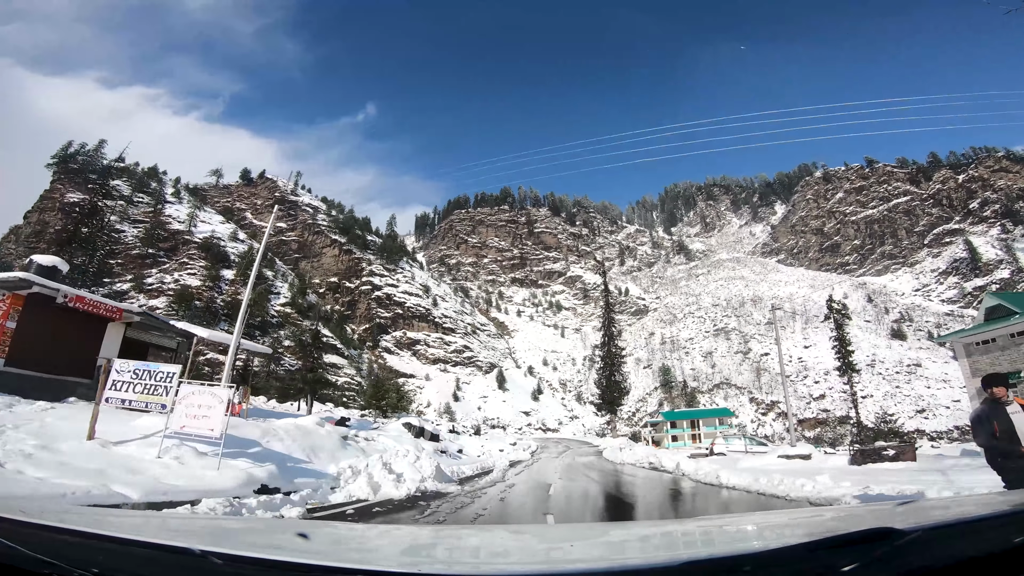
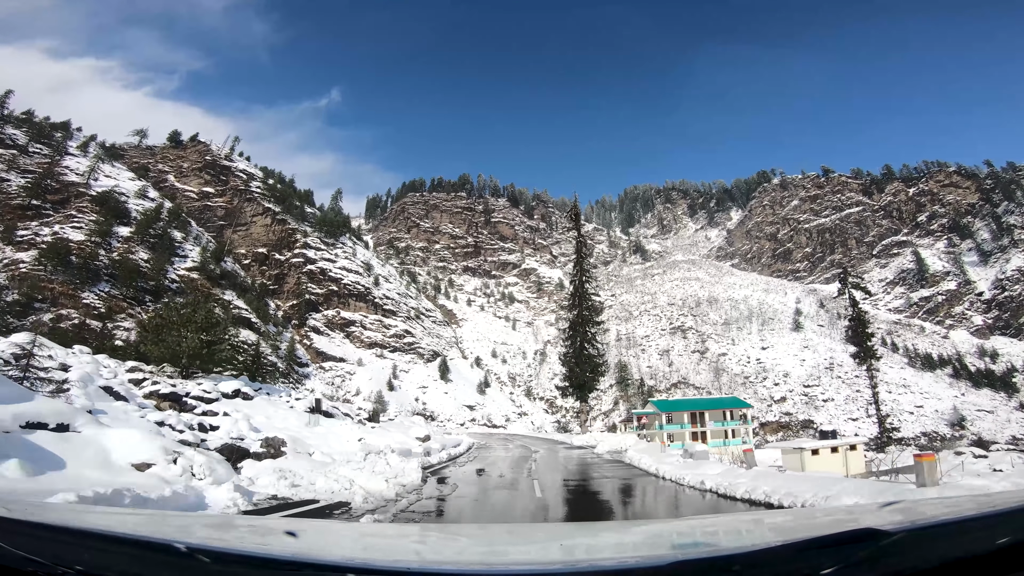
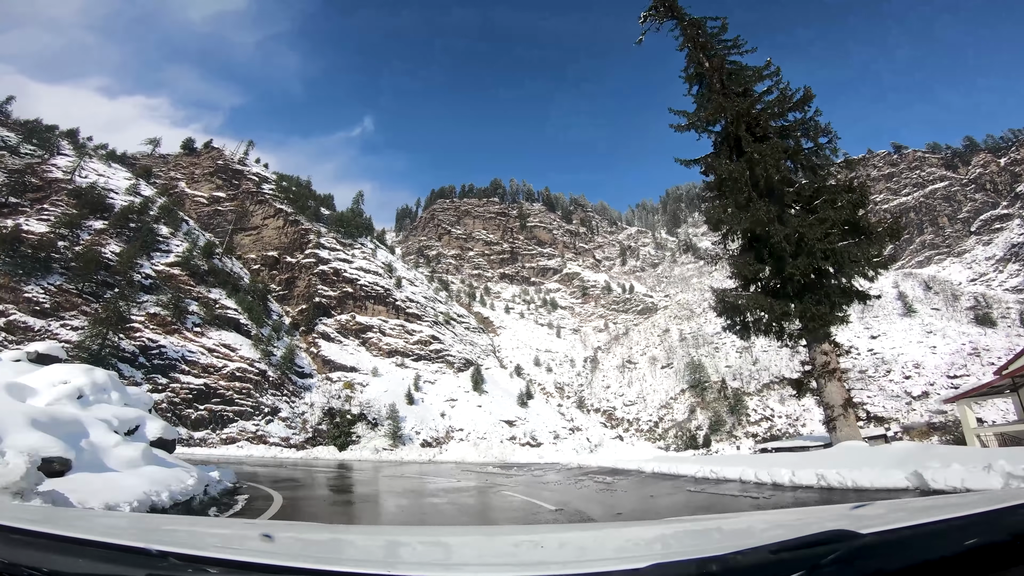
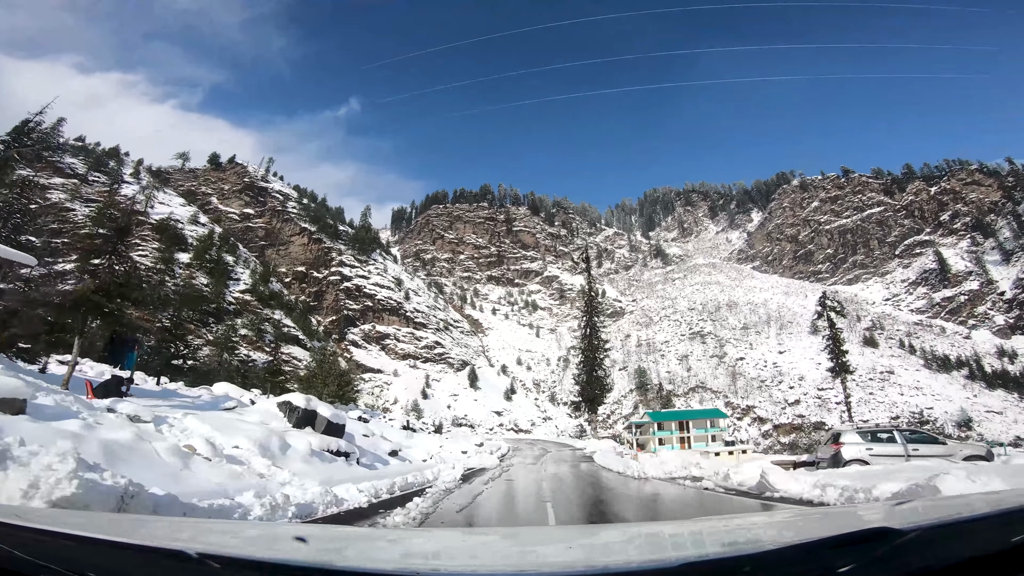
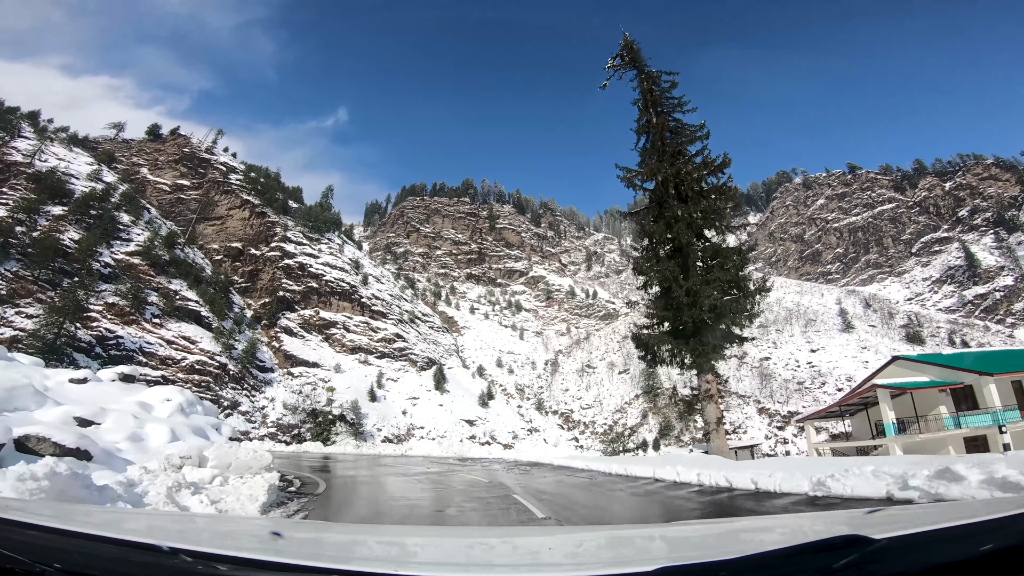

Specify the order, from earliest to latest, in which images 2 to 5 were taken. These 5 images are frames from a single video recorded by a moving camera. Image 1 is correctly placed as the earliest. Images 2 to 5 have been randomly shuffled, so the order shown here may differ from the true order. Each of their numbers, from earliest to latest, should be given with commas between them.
4, 2, 5, 3
